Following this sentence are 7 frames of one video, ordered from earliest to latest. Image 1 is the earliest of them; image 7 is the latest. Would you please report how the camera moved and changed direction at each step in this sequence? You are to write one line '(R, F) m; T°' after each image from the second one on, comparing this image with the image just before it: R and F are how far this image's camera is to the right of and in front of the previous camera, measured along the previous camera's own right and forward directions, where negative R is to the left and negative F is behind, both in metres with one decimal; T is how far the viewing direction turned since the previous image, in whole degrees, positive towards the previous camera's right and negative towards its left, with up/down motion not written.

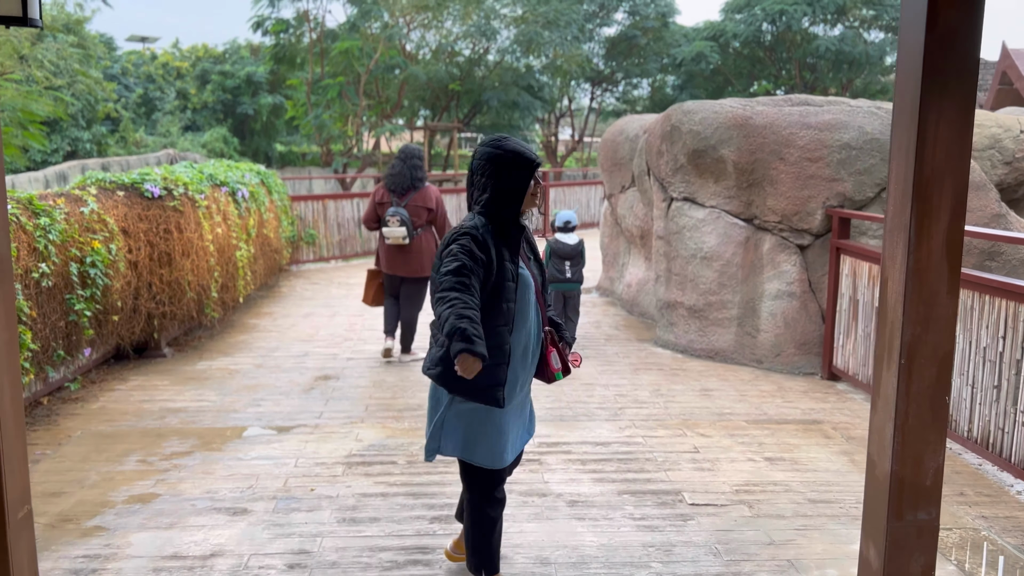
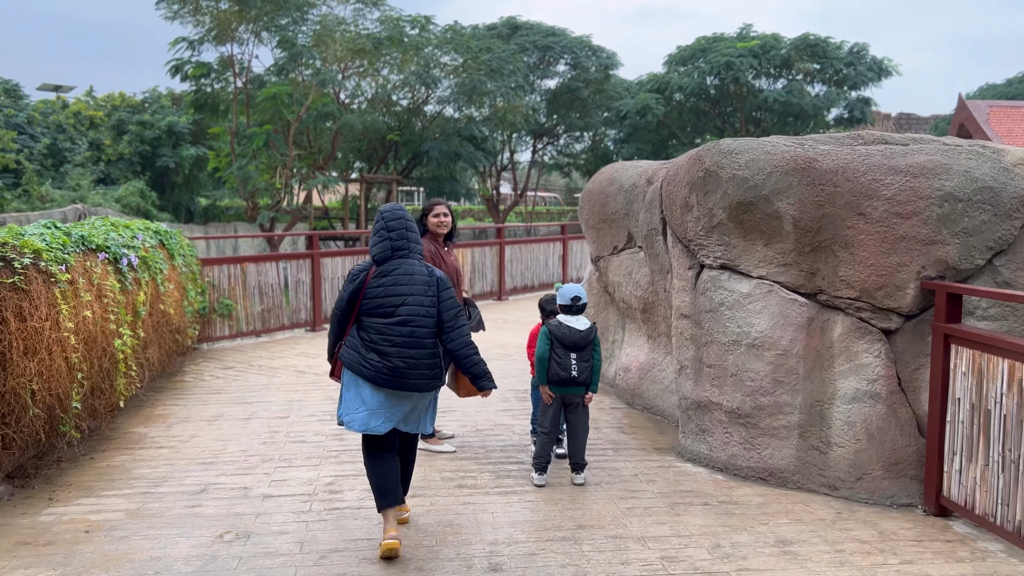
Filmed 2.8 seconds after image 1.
(-0.2, +1.6) m; +4°
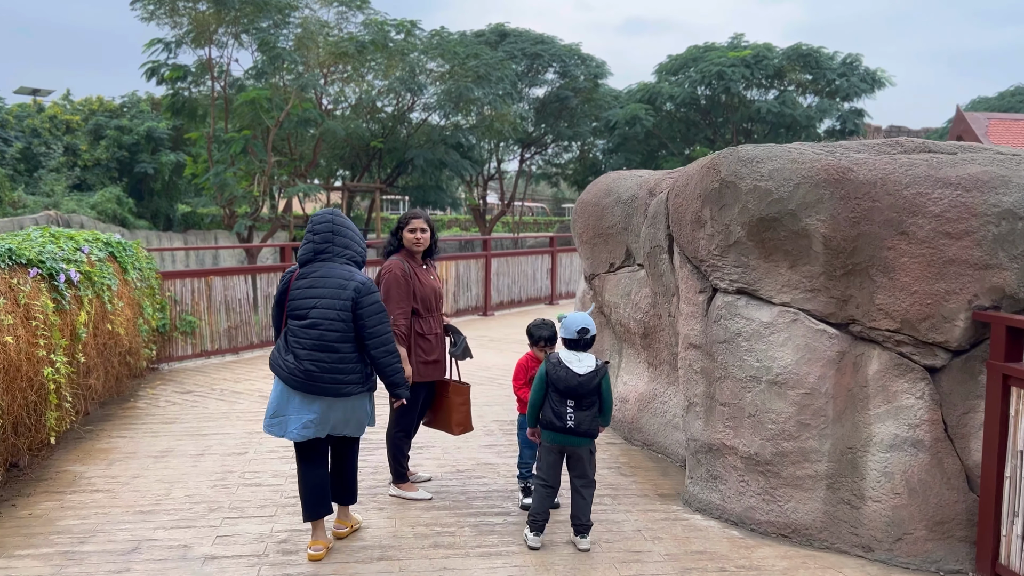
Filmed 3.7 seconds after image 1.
(0.0, +0.6) m; +1°
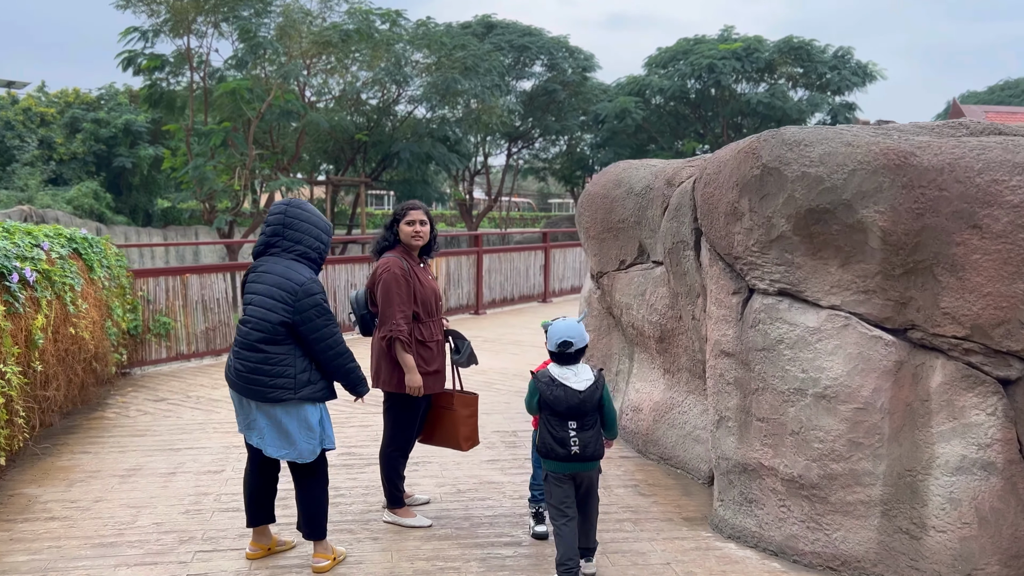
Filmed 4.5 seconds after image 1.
(-0.1, +0.5) m; +1°
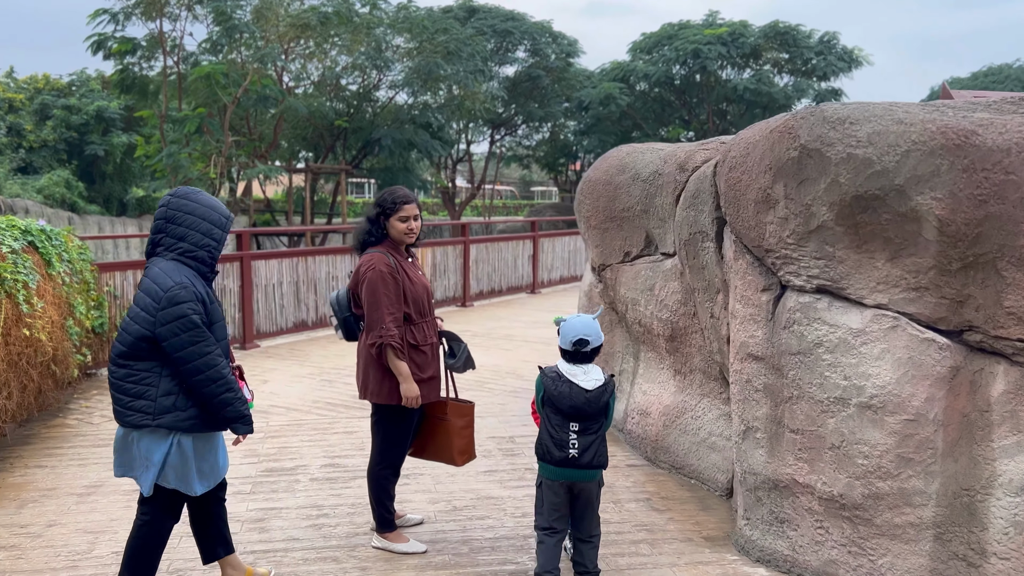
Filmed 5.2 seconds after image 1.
(-0.1, +0.4) m; +1°
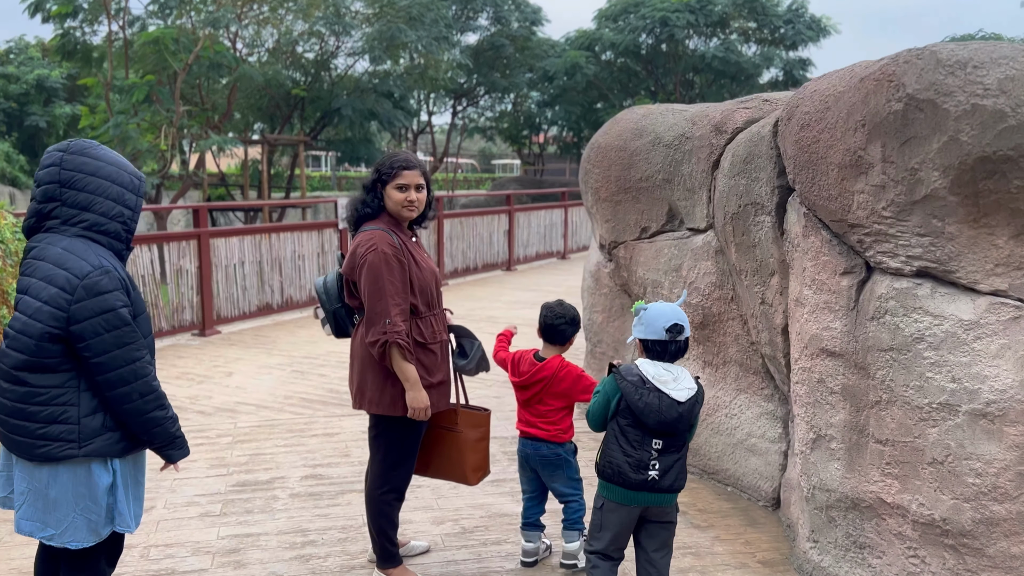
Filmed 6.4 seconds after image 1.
(-0.2, +0.6) m; +3°
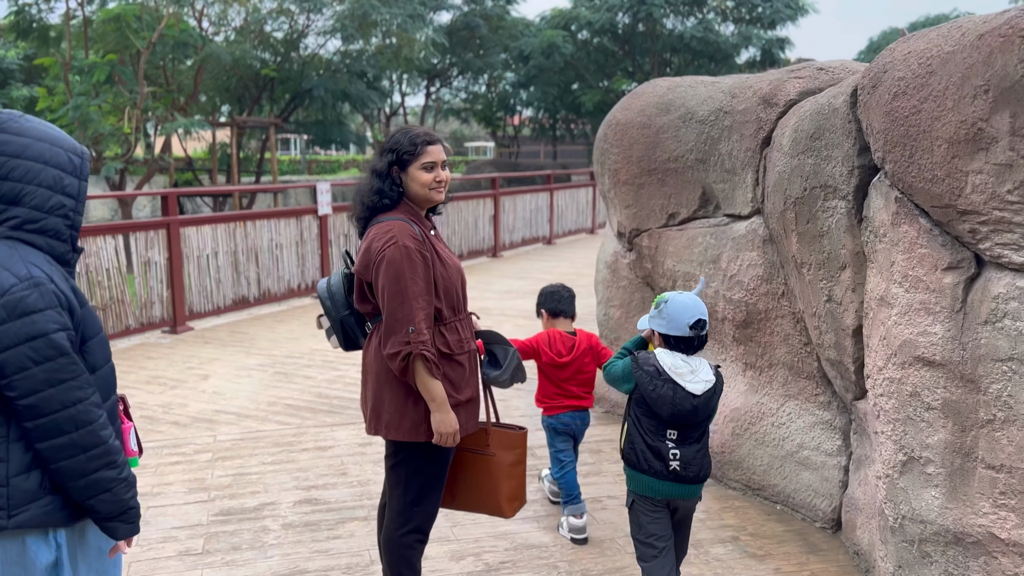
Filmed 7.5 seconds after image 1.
(-0.2, +0.5) m; +2°
